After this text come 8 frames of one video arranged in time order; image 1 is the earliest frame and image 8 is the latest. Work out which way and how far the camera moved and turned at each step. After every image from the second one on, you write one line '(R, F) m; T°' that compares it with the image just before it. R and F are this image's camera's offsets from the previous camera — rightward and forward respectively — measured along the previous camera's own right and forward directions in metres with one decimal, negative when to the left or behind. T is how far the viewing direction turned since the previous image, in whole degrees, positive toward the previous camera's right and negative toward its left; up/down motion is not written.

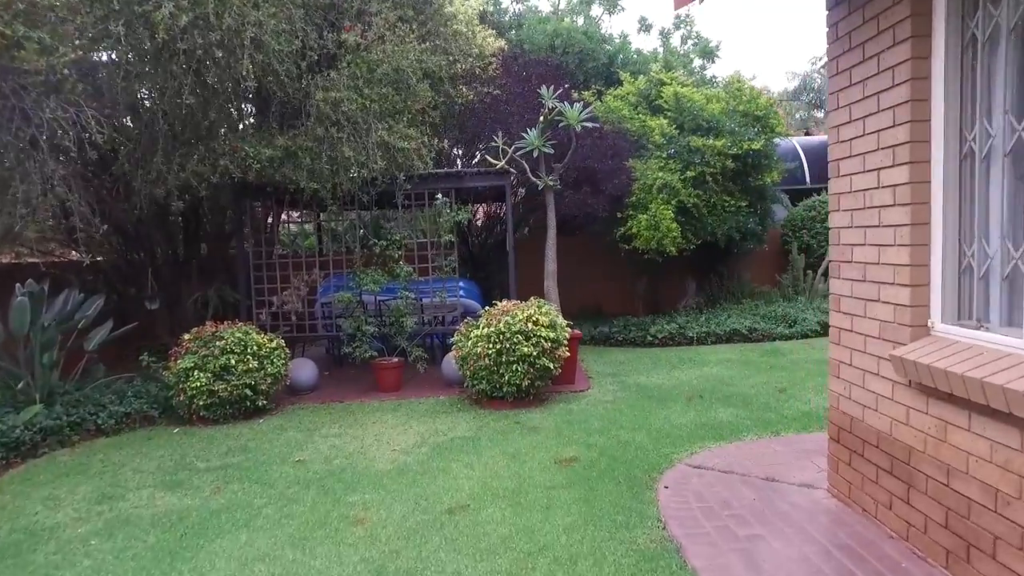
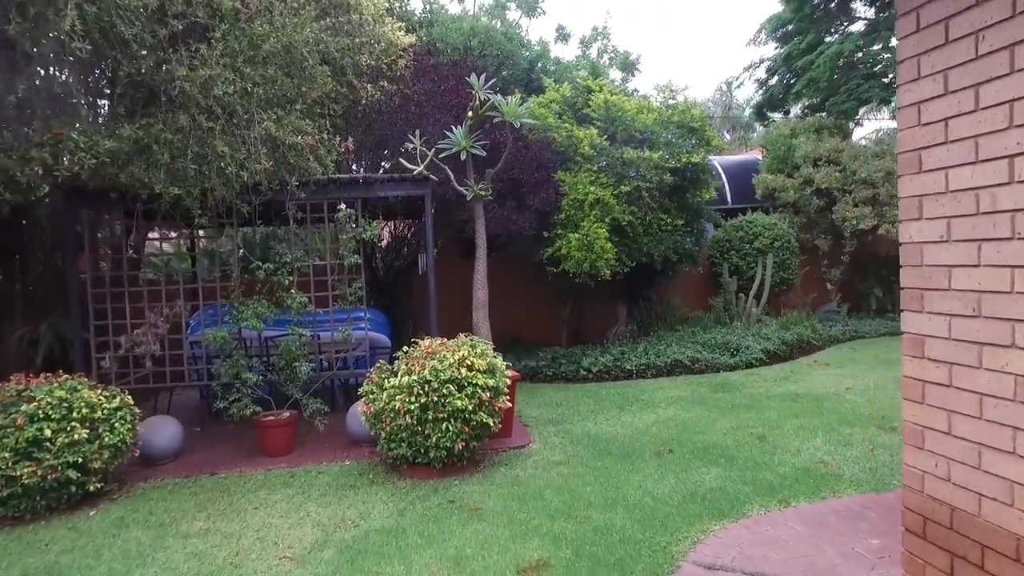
(-0.2, +1.2) m; +9°
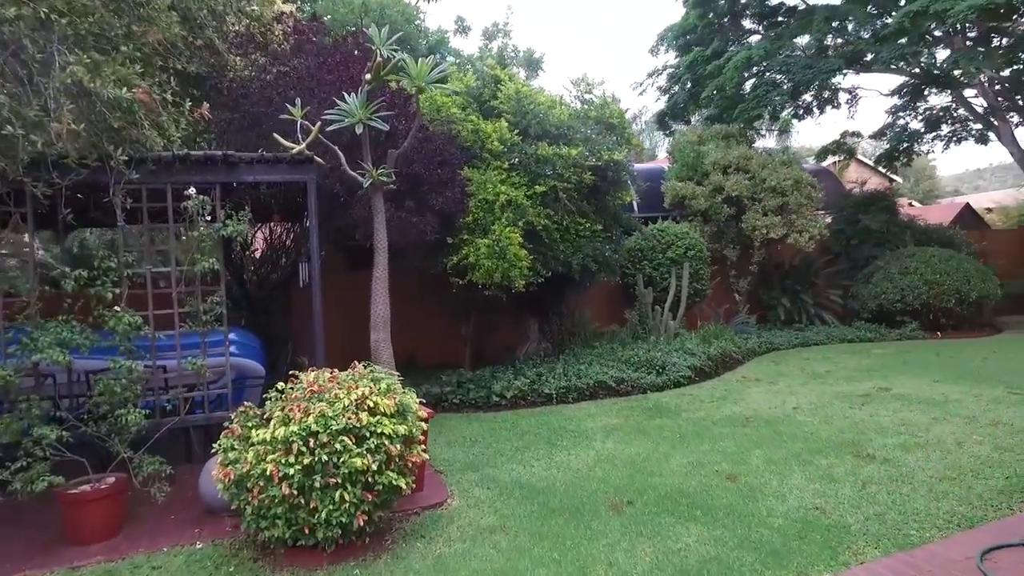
(-0.2, +1.1) m; +10°
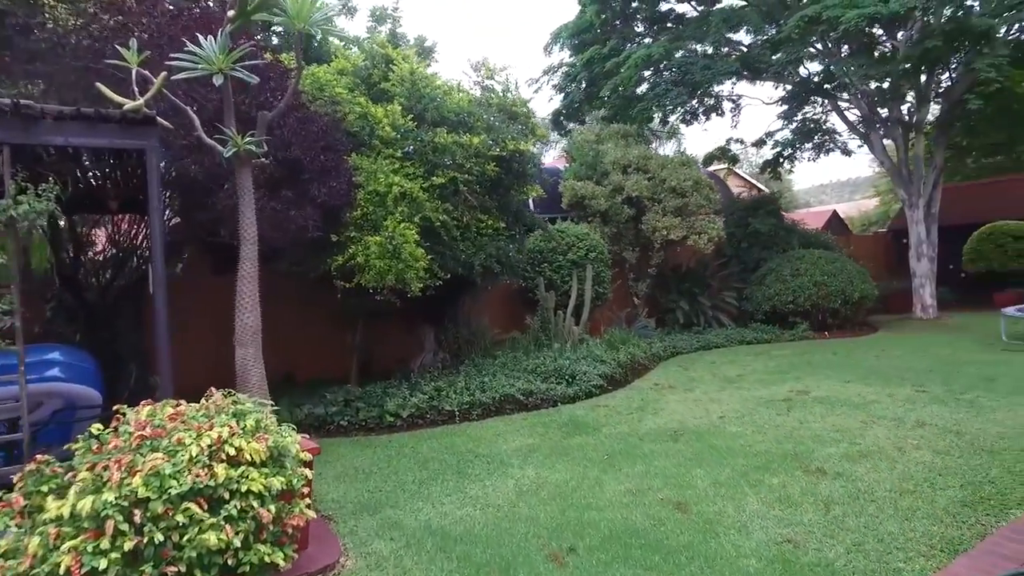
(-0.1, +0.8) m; +10°
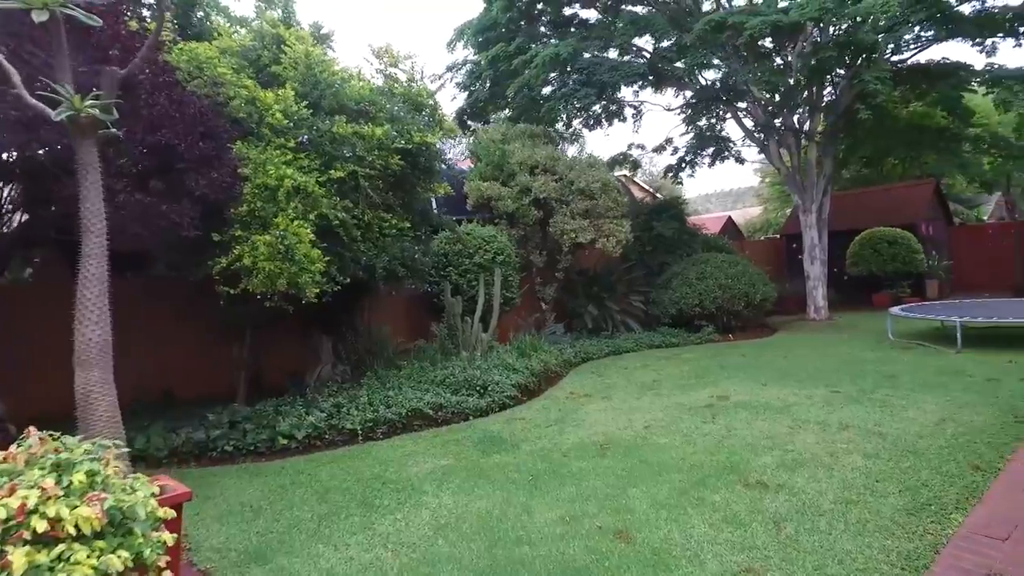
(-0.1, +0.5) m; +9°
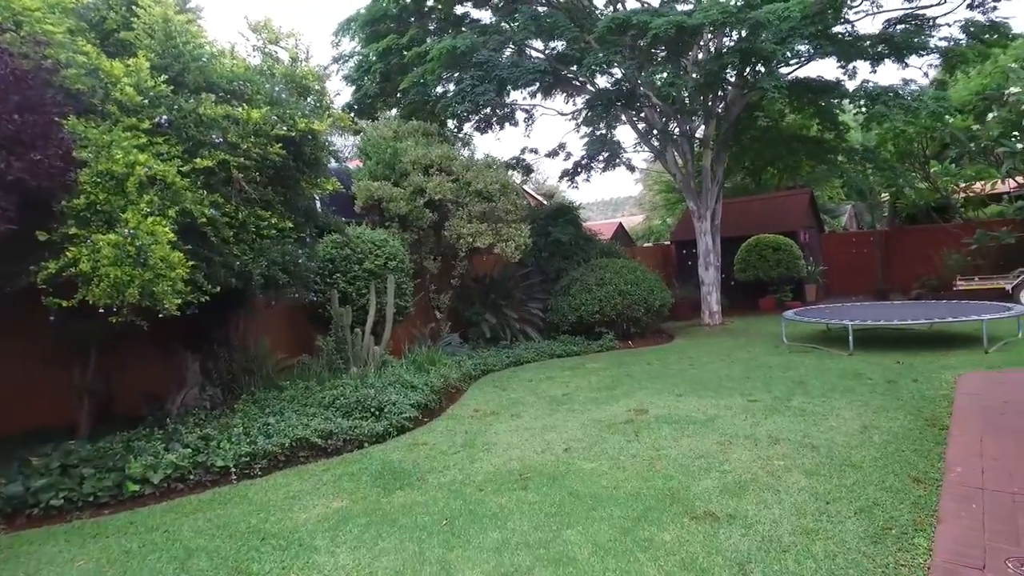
(-0.1, +0.6) m; +10°
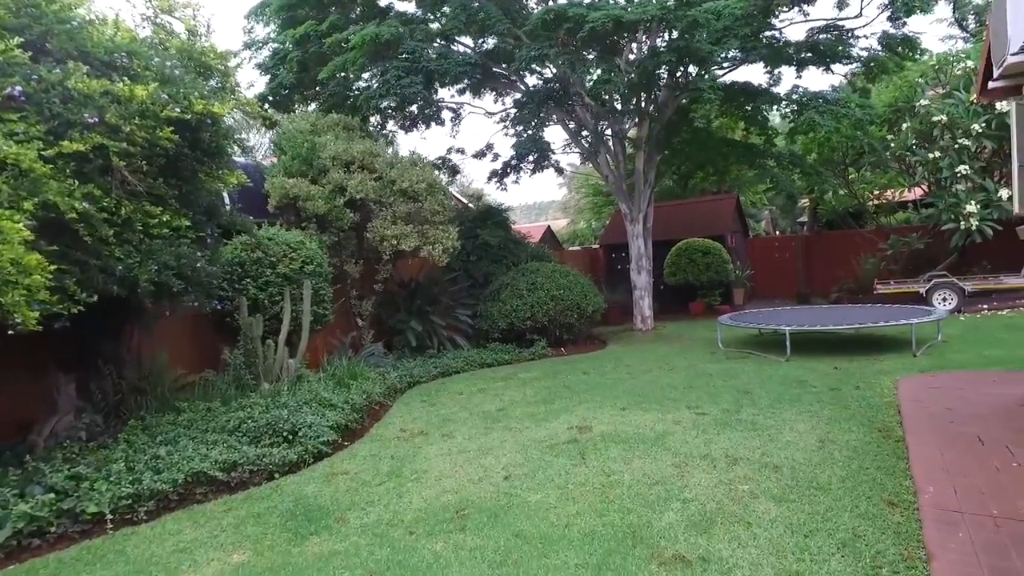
(-0.1, +0.6) m; +6°
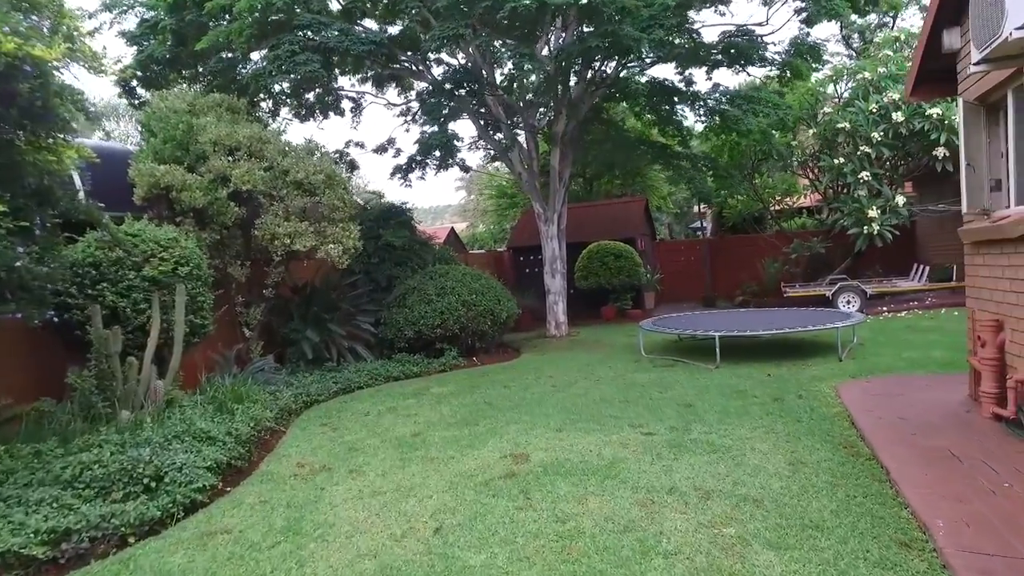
(-0.2, +0.9) m; +9°
